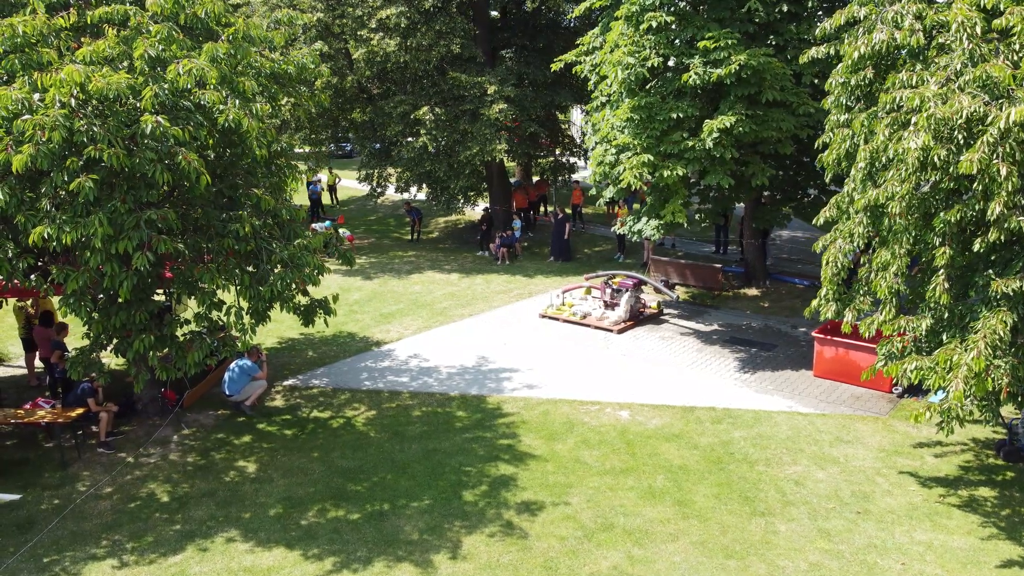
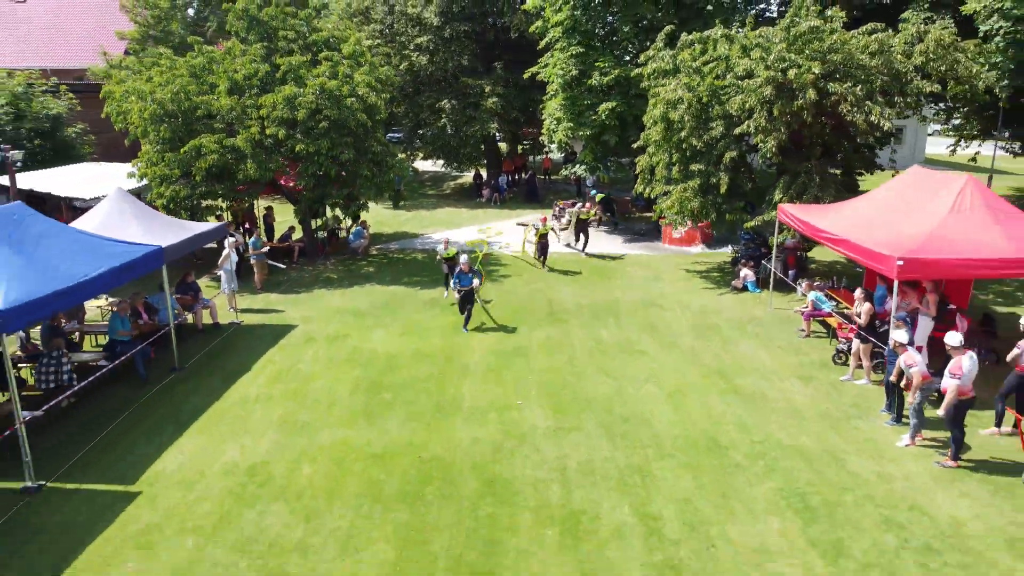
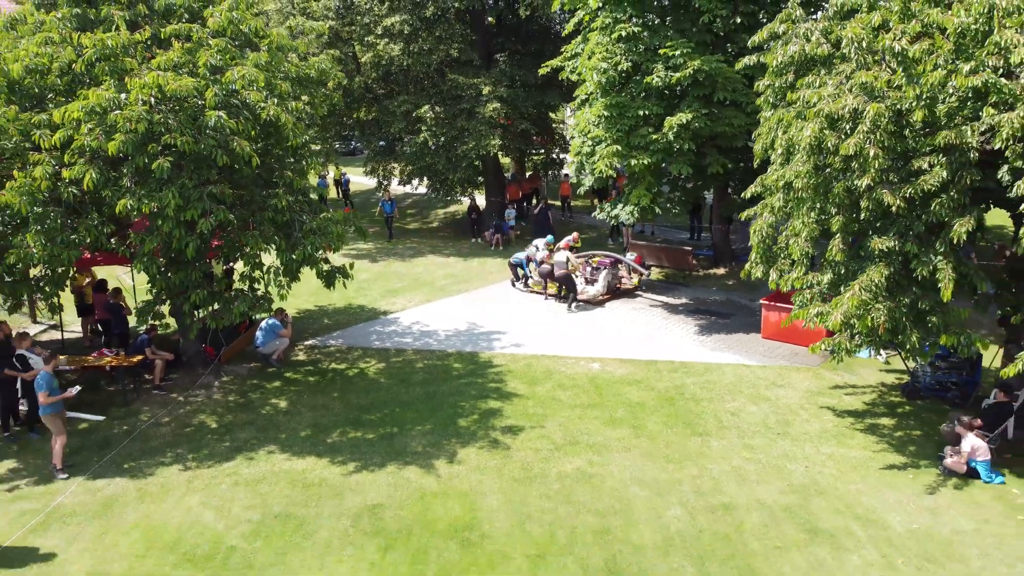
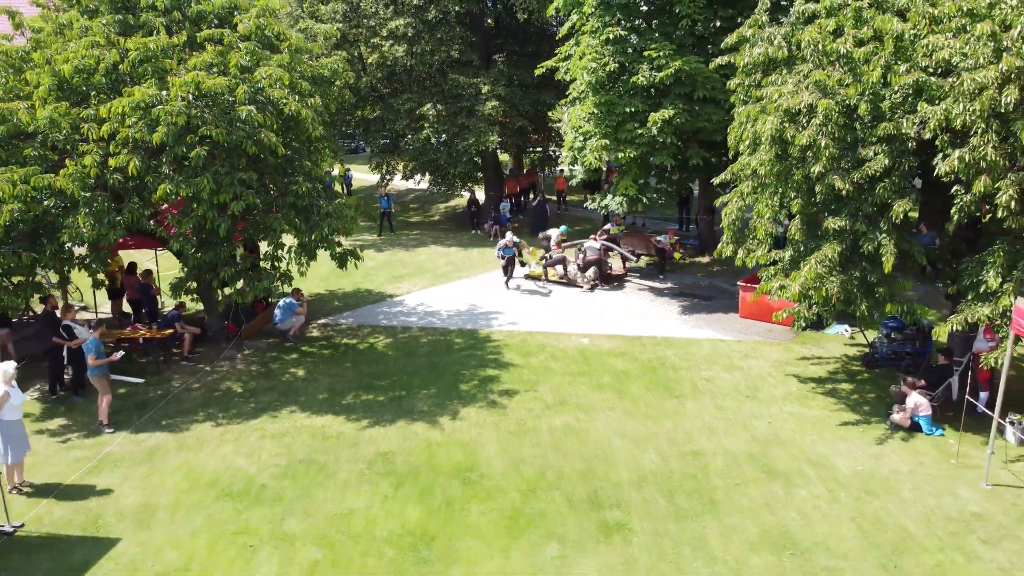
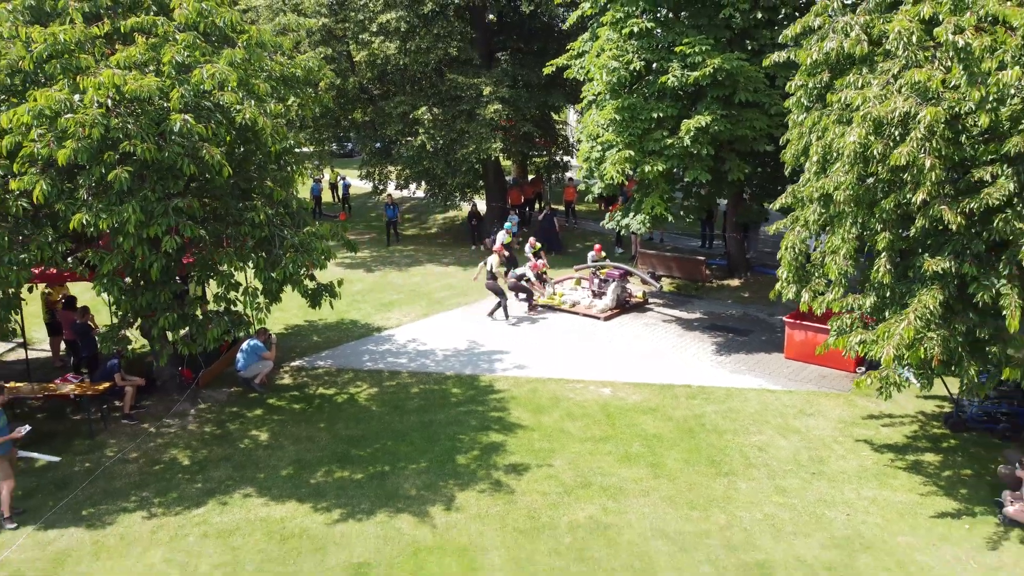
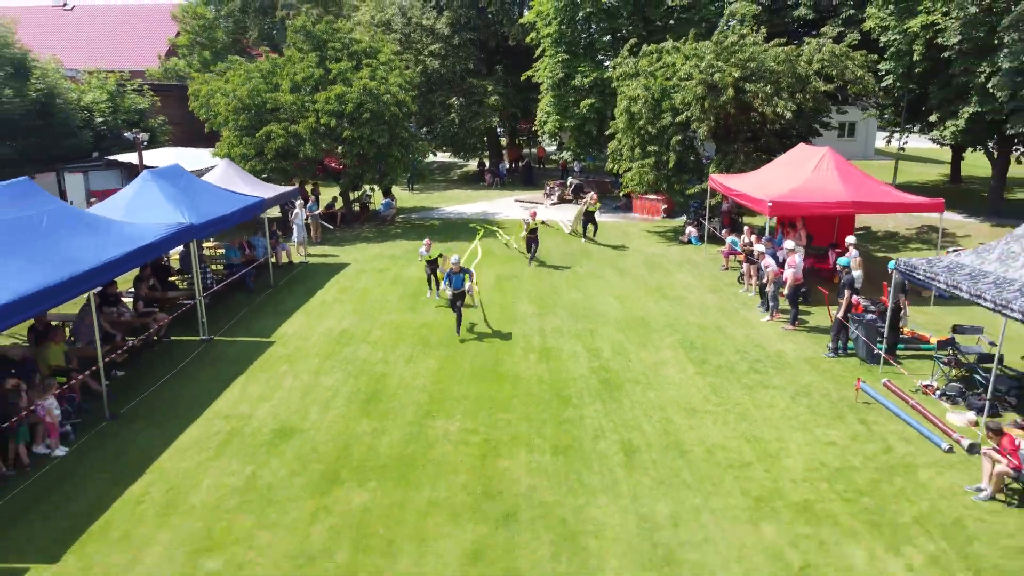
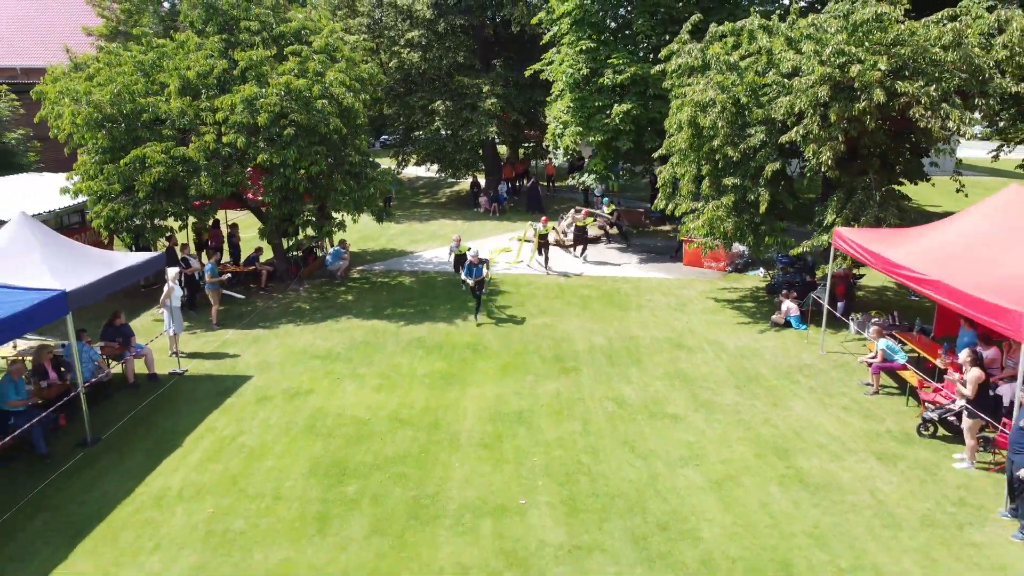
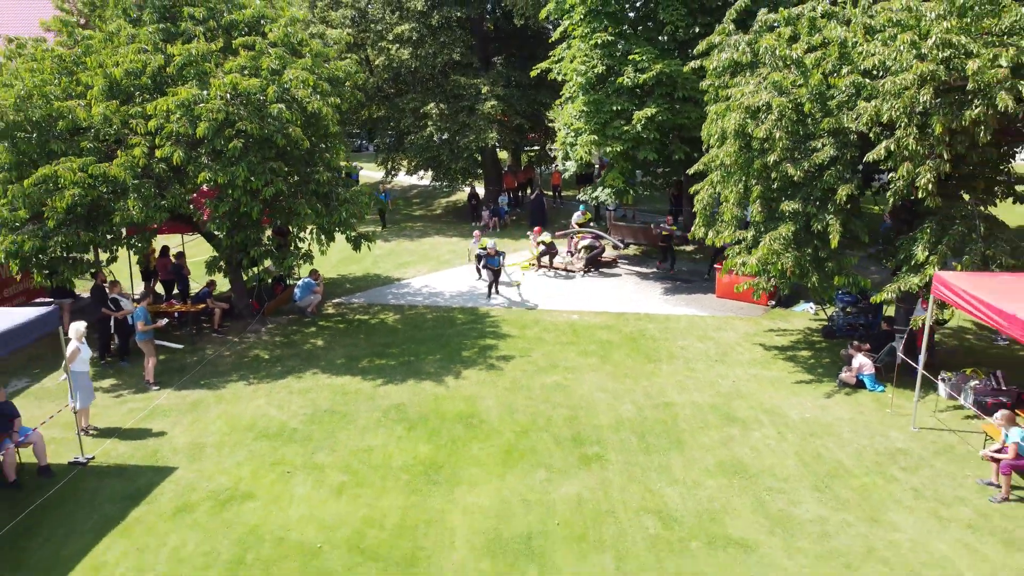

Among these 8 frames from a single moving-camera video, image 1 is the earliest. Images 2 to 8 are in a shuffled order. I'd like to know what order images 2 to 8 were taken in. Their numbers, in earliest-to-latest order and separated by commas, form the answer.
5, 3, 4, 8, 7, 2, 6
